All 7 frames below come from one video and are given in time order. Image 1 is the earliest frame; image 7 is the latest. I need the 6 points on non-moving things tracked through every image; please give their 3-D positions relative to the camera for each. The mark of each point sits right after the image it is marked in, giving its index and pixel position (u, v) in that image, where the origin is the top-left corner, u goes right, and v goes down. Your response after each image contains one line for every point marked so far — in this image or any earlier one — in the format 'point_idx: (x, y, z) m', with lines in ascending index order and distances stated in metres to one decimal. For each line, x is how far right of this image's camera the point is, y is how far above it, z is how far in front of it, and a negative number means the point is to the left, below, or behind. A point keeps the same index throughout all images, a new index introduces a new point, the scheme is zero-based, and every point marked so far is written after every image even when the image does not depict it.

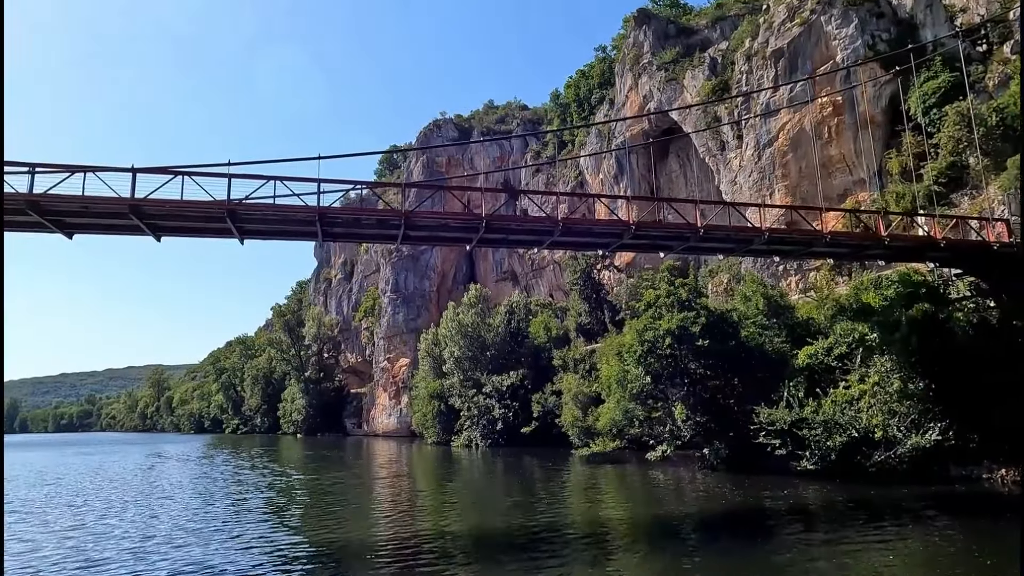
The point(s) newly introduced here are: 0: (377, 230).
0: (-3.3, +1.5, +16.3) m
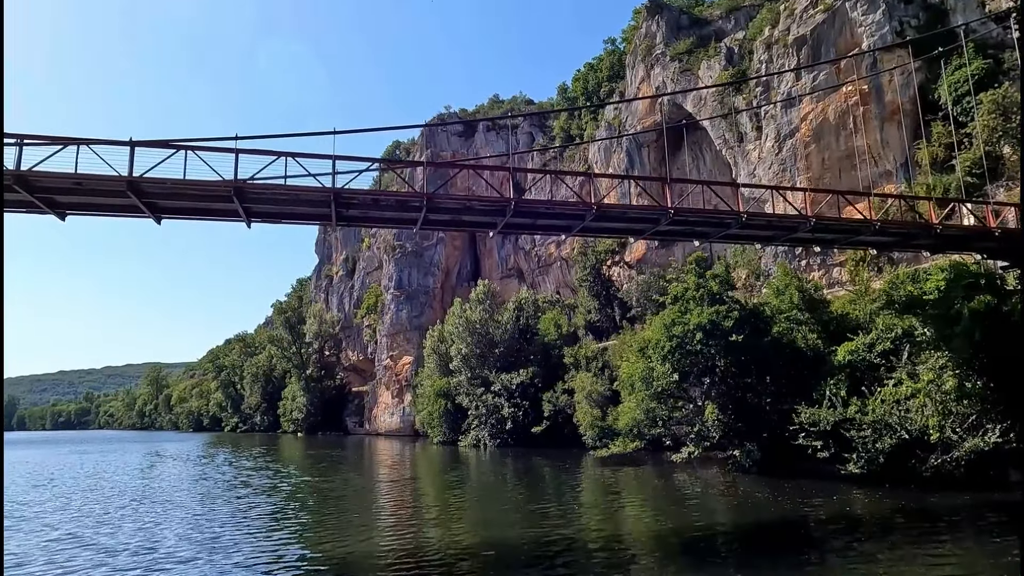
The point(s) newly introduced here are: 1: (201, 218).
0: (-2.7, +1.8, +15.0) m
1: (-7.5, +1.8, +15.7) m
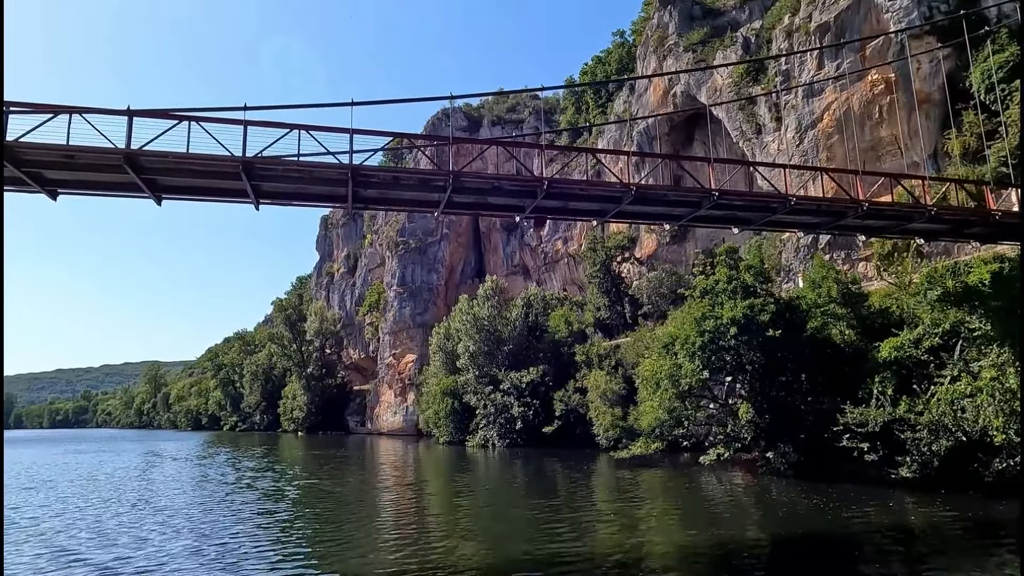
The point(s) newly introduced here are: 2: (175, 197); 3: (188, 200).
0: (-2.0, +2.0, +13.8) m
1: (-6.8, +2.0, +14.5) m
2: (-7.3, +2.0, +14.0) m
3: (-7.0, +1.9, +13.9) m
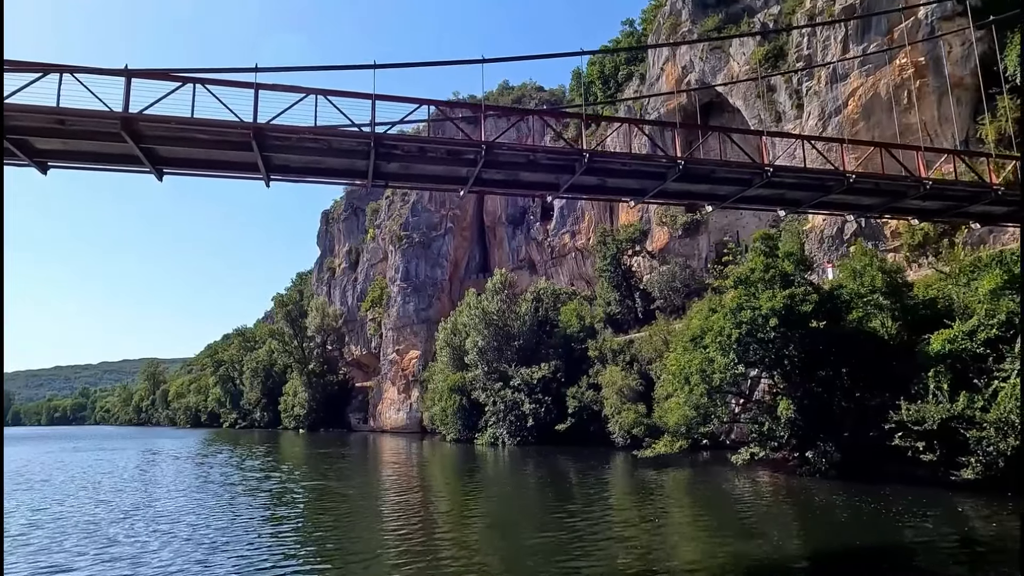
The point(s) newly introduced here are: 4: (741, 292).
0: (-1.3, +2.3, +12.6) m
1: (-6.1, +2.3, +13.2) m
2: (-6.6, +2.3, +12.8) m
3: (-6.3, +2.2, +12.7) m
4: (+7.1, -0.1, +20.0) m
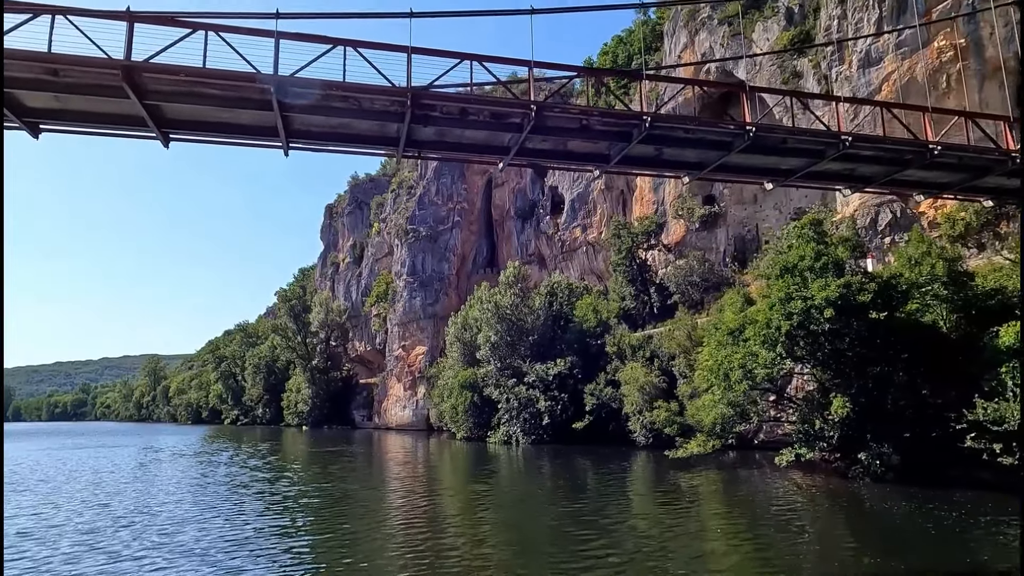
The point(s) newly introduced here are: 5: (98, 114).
0: (-0.5, +2.7, +11.2) m
1: (-5.3, +2.7, +11.8) m
2: (-5.7, +2.6, +11.4) m
3: (-5.4, +2.5, +11.3) m
4: (+7.9, +0.2, +18.6) m
5: (-7.2, +3.0, +11.3) m
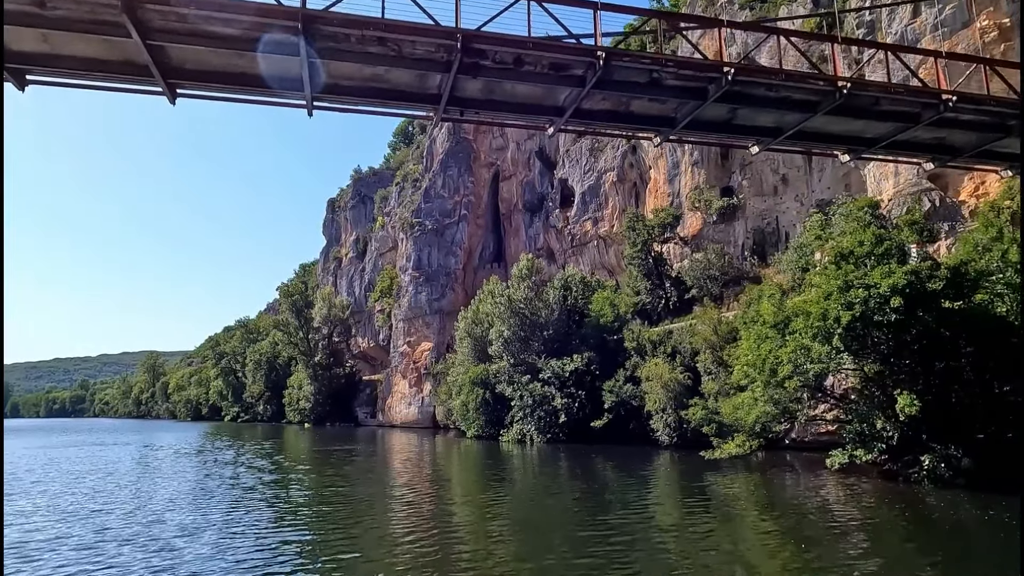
0: (+0.4, +3.0, +9.7) m
1: (-4.4, +3.0, +10.4) m
2: (-4.9, +3.0, +9.9) m
3: (-4.6, +2.9, +9.9) m
4: (+8.8, +0.5, +17.2) m
5: (-6.3, +3.3, +9.9) m
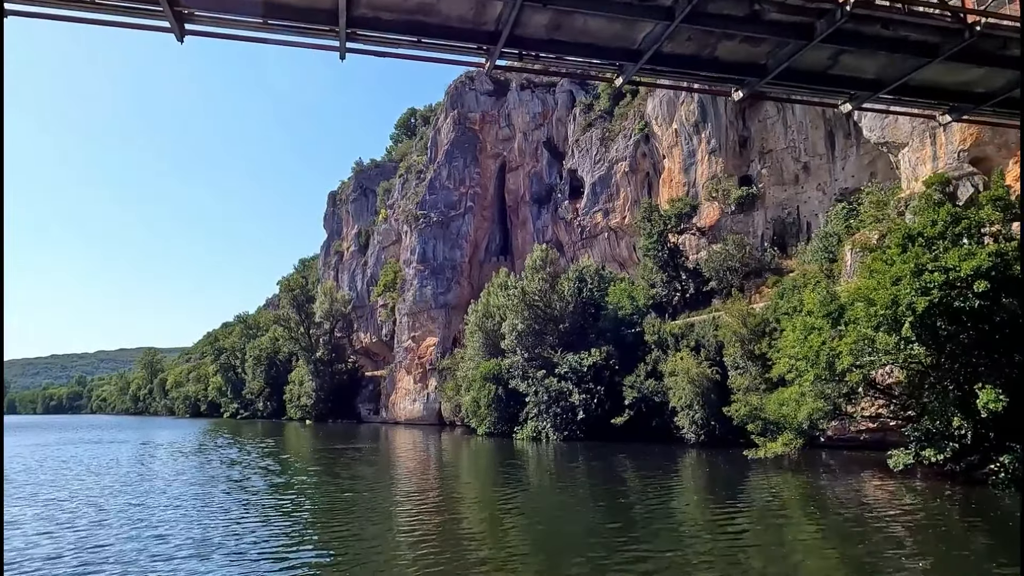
0: (+1.3, +3.3, +8.2) m
1: (-3.5, +3.4, +8.8) m
2: (-4.0, +3.3, +8.4) m
3: (-3.7, +3.2, +8.3) m
4: (+9.6, +0.9, +15.7) m
5: (-5.4, +3.6, +8.3) m
